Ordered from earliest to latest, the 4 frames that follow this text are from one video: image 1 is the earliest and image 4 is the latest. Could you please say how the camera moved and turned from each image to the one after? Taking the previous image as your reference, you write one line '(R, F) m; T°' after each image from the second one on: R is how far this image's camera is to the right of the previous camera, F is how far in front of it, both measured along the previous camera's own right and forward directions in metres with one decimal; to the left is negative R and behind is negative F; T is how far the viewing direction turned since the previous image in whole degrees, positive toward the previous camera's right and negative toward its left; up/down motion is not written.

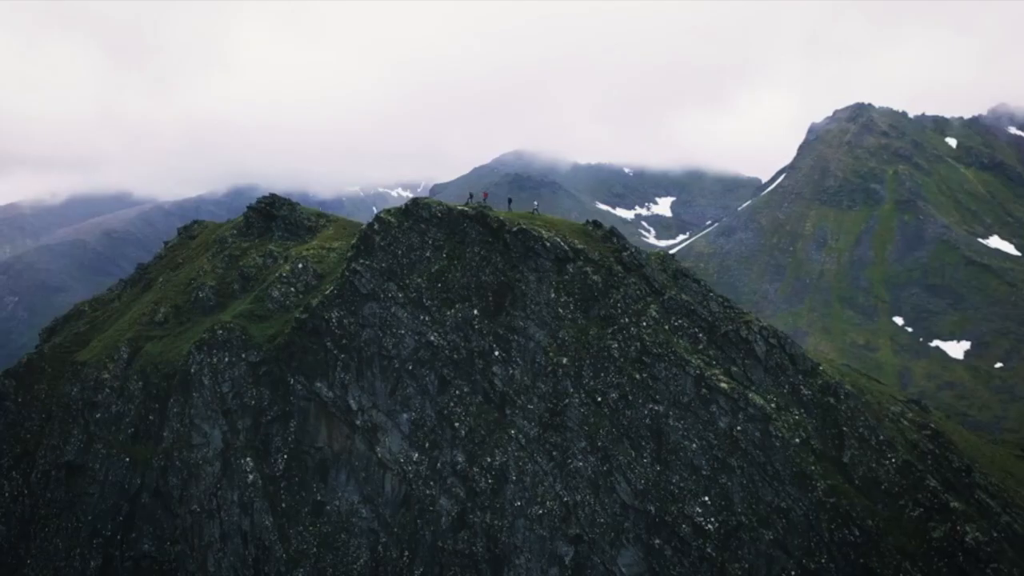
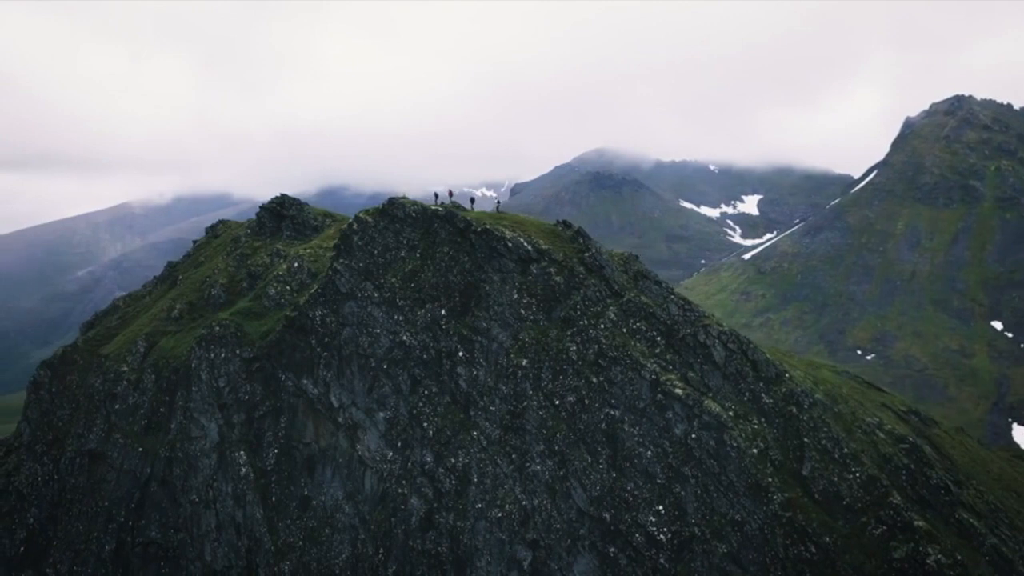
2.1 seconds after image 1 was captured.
(+9.8, +1.6) m; -4°
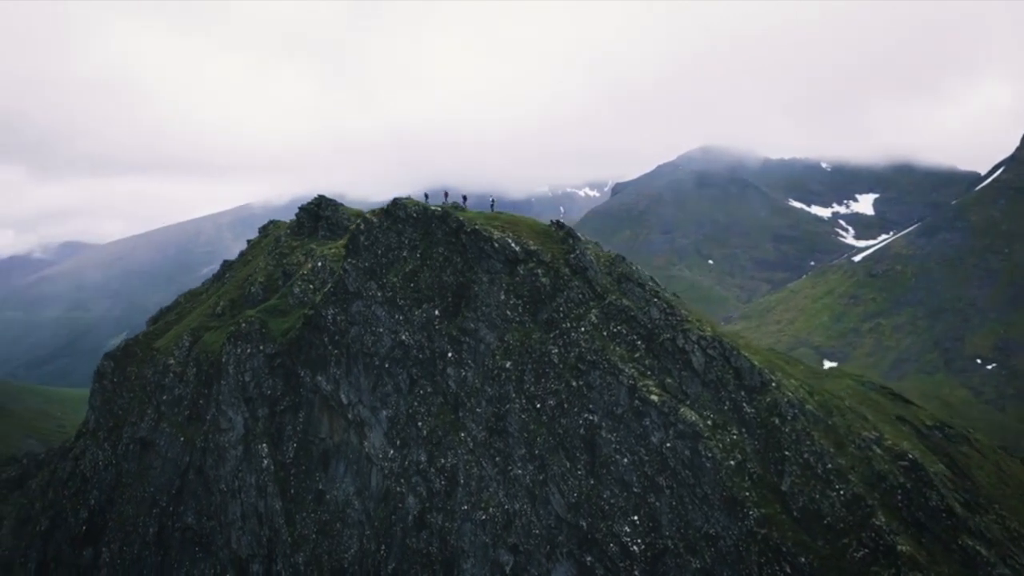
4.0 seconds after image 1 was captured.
(+8.9, +1.0) m; -6°
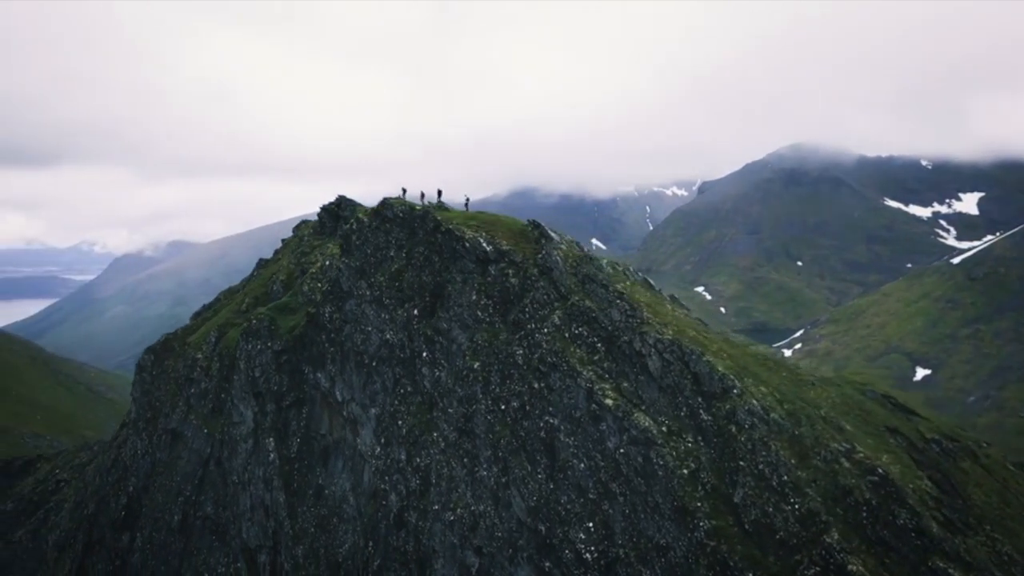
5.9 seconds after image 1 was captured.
(+9.2, +0.9) m; -5°
